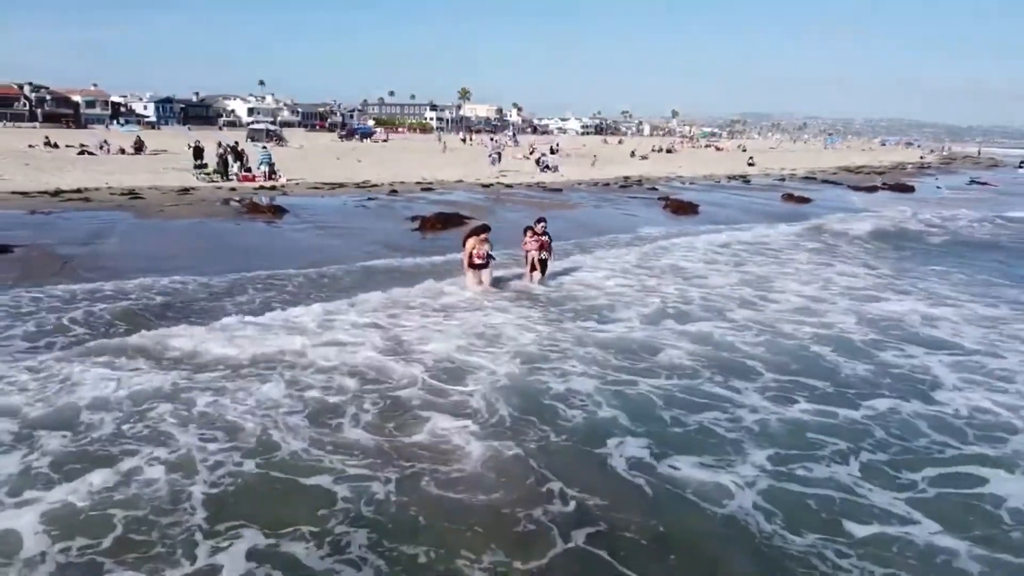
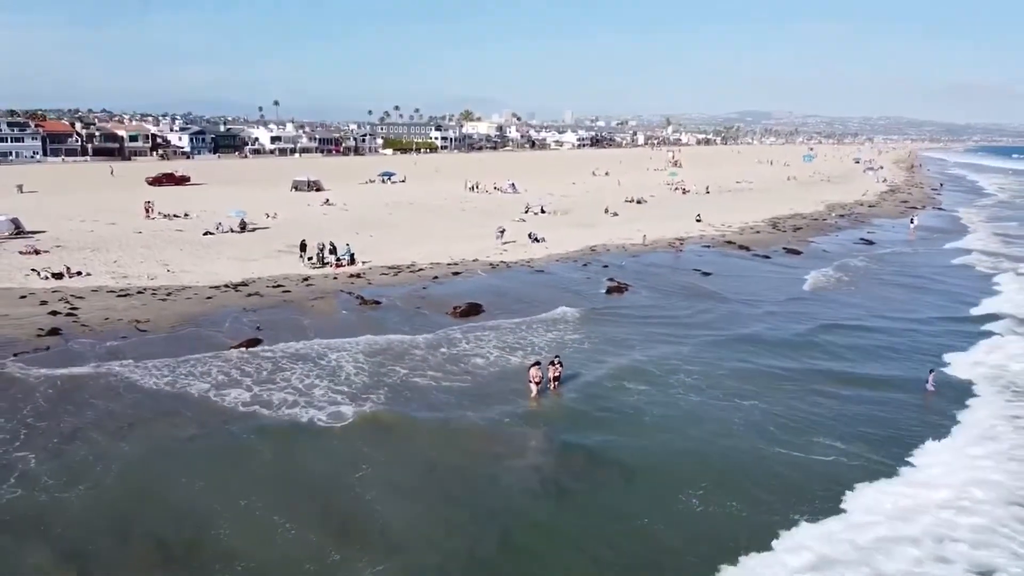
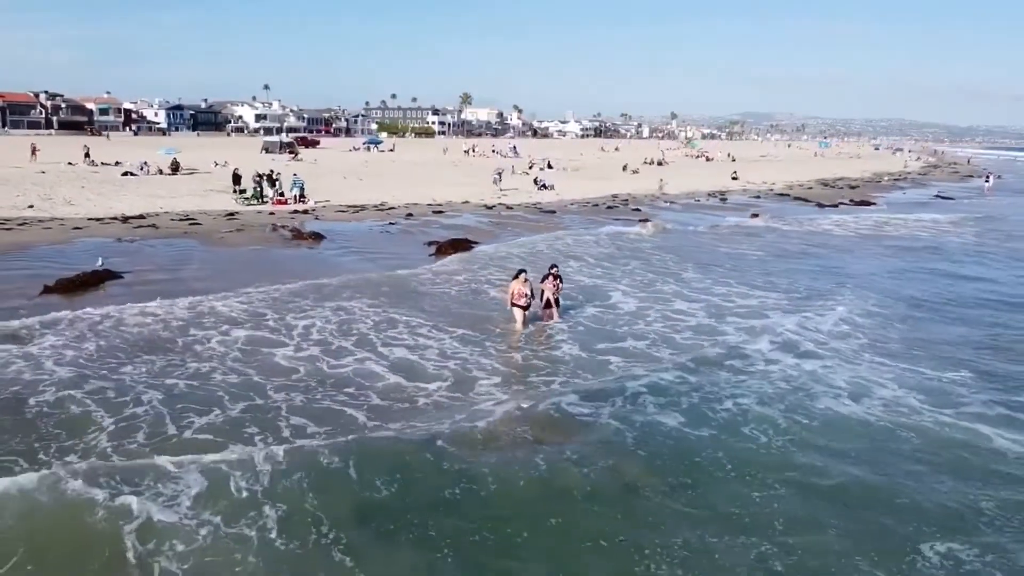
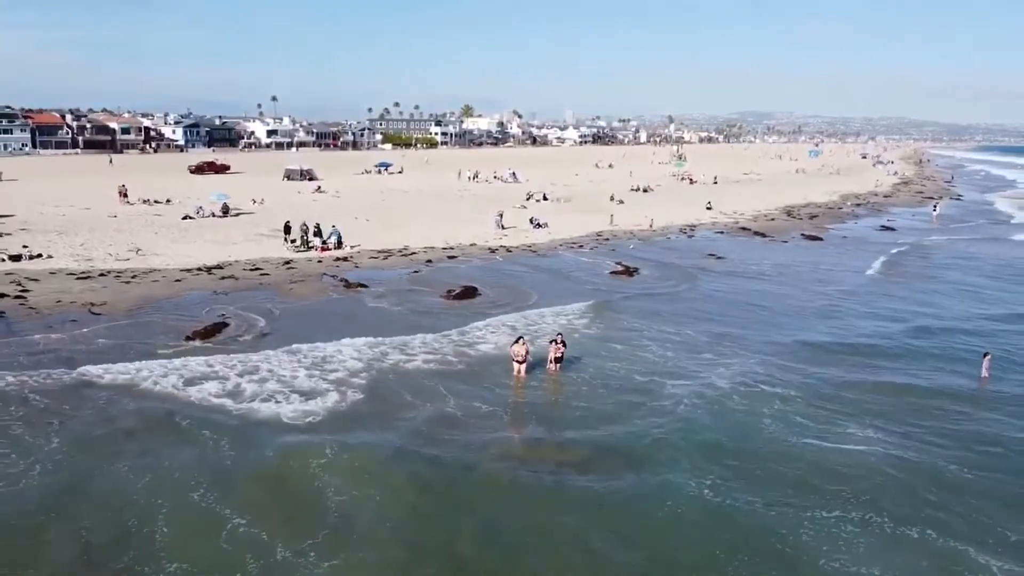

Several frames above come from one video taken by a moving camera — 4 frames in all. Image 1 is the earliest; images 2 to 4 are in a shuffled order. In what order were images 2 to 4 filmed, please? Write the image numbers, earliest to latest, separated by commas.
3, 4, 2
